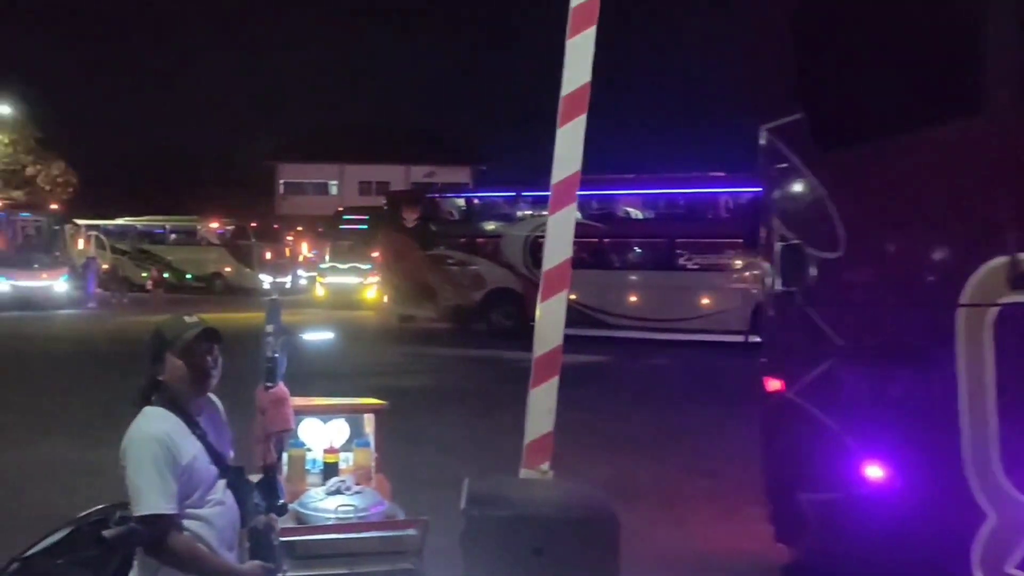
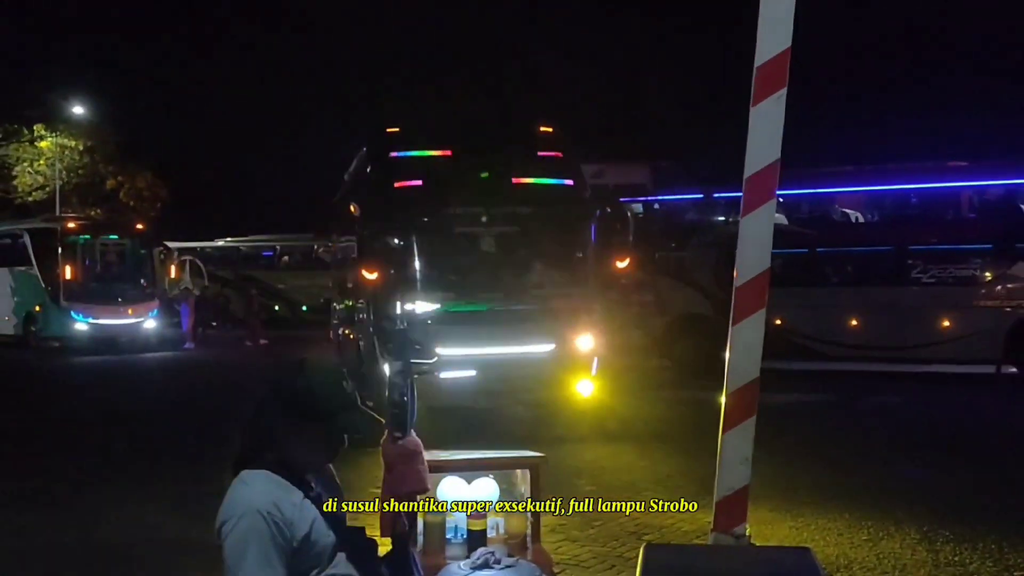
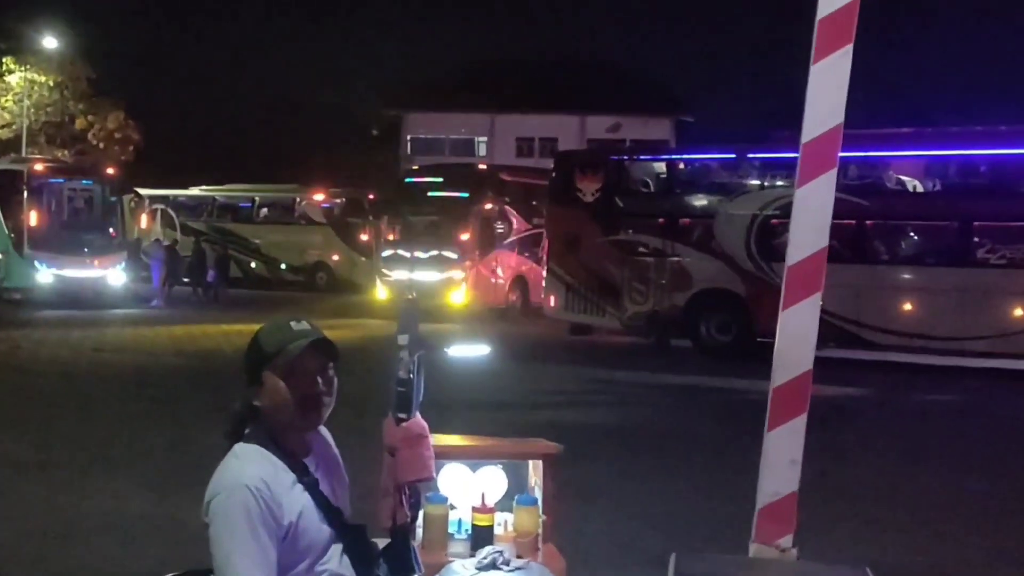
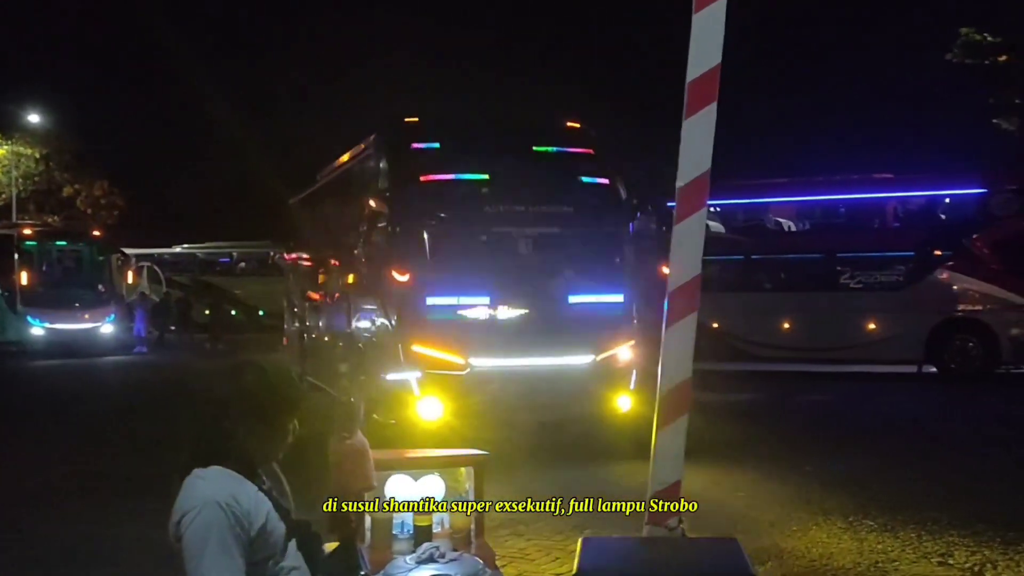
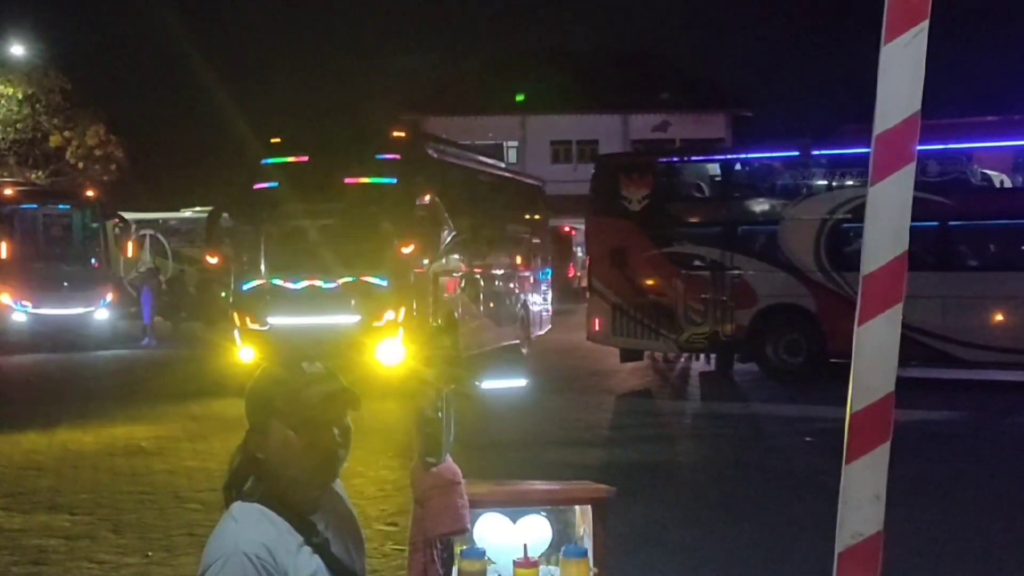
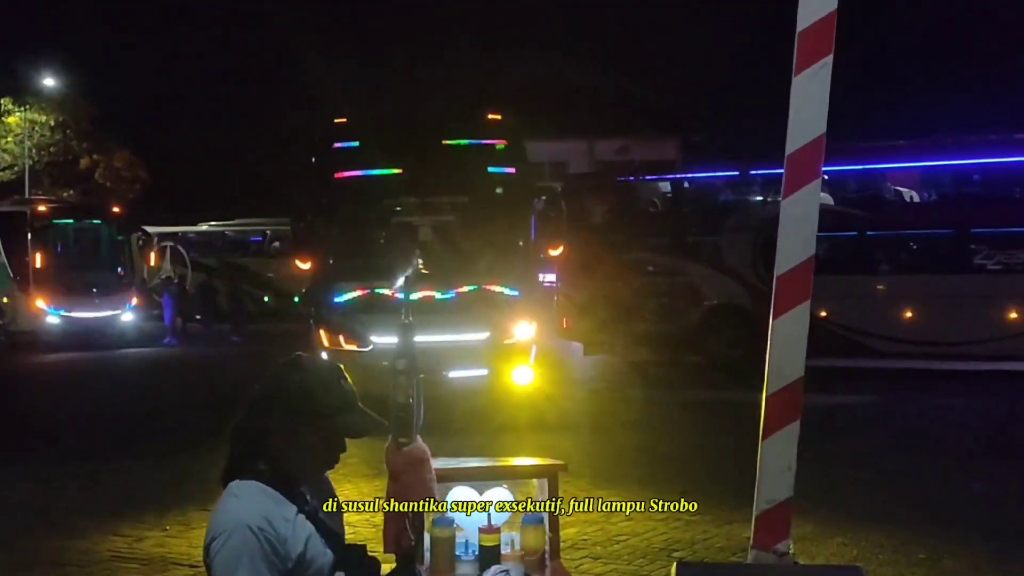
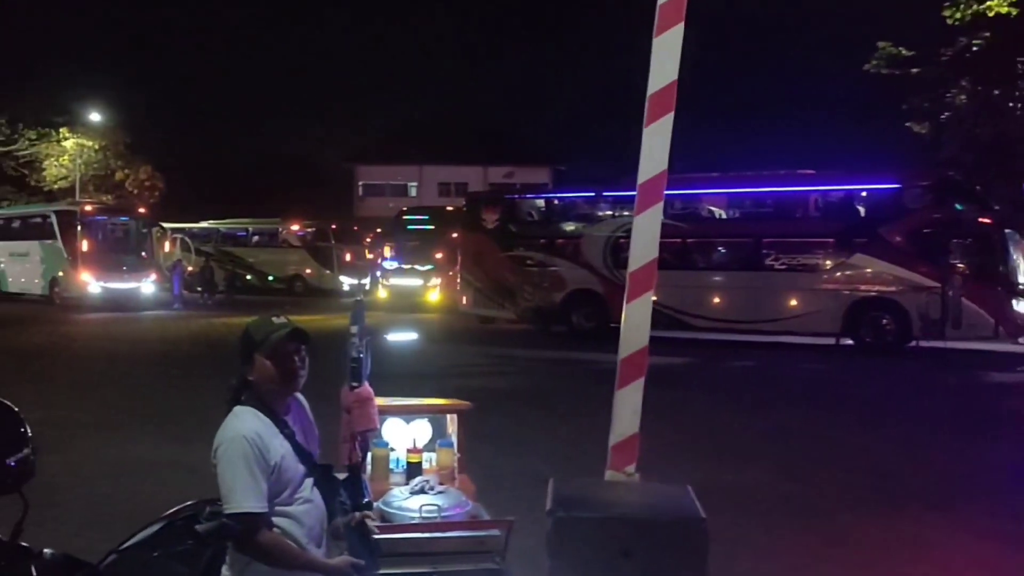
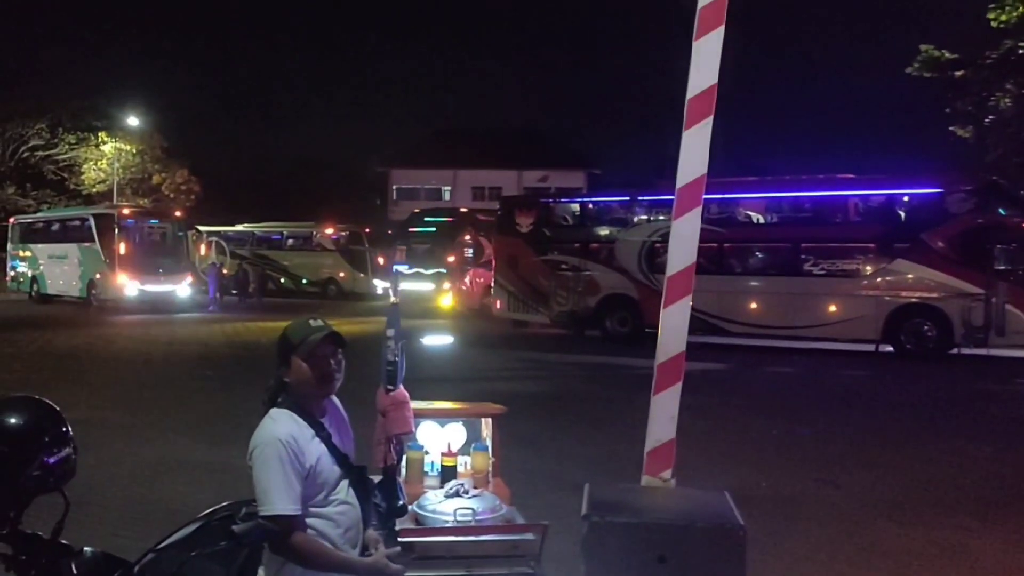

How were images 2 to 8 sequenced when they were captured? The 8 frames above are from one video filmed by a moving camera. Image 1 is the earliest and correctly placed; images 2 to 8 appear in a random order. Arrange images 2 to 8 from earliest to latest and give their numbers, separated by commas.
7, 8, 3, 5, 6, 2, 4
